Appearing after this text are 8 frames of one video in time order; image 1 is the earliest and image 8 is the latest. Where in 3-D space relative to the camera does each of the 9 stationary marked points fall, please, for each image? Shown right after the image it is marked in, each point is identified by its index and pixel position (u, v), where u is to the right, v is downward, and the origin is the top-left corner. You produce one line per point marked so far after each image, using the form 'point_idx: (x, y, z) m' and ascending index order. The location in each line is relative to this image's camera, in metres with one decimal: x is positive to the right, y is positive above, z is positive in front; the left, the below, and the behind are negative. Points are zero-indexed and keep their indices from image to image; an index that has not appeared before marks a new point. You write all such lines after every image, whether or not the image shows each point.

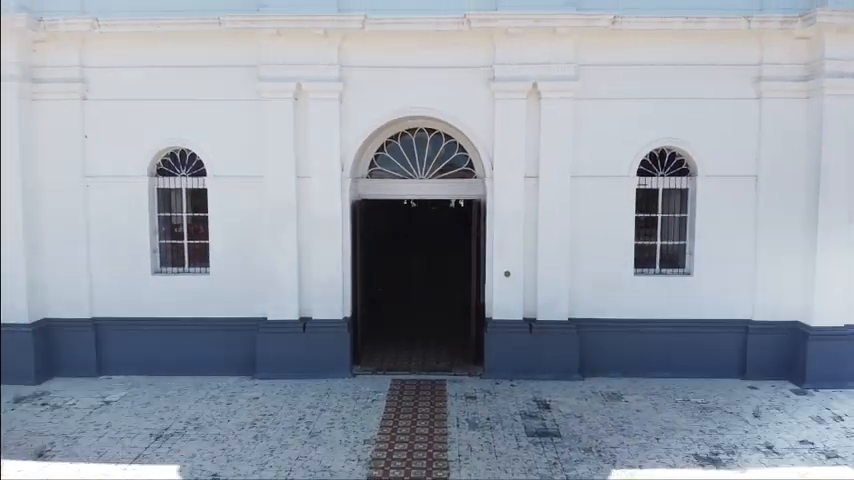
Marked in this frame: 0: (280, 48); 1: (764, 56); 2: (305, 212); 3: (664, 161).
0: (-1.7, +2.2, +7.7) m
1: (+3.8, +2.1, +7.7) m
2: (-1.4, +0.3, +8.0) m
3: (+2.8, +0.9, +8.0) m
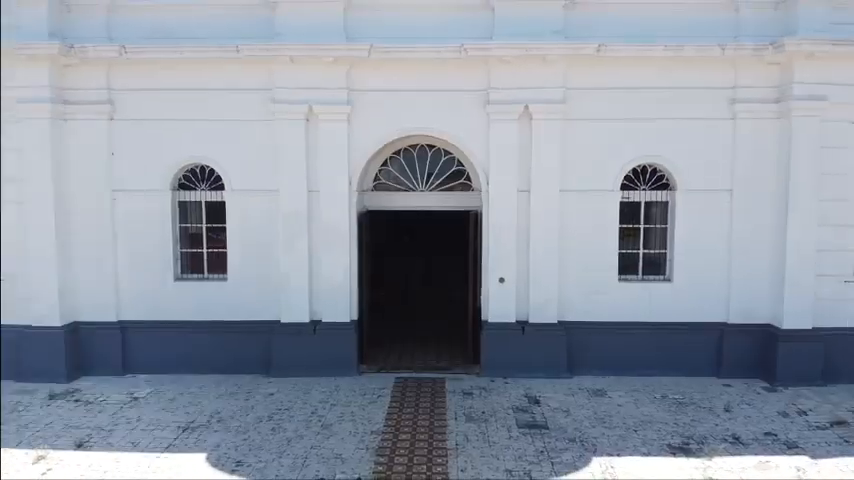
0: (-1.7, +2.1, +8.4) m
1: (+3.9, +2.0, +8.3) m
2: (-1.4, +0.2, +8.7) m
3: (+2.8, +0.8, +8.7) m
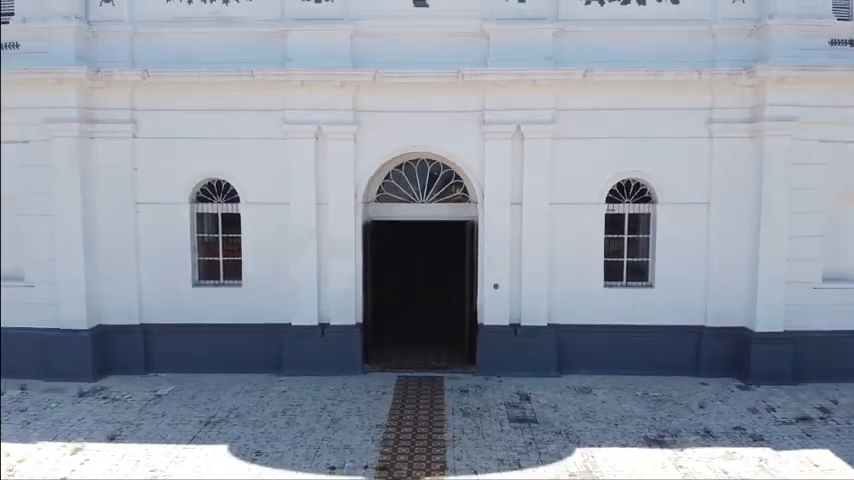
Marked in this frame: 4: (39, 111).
0: (-1.7, +1.9, +9.1) m
1: (+3.9, +1.8, +9.0) m
2: (-1.4, +0.1, +9.4) m
3: (+2.8, +0.7, +9.4) m
4: (-5.2, +1.7, +9.1) m
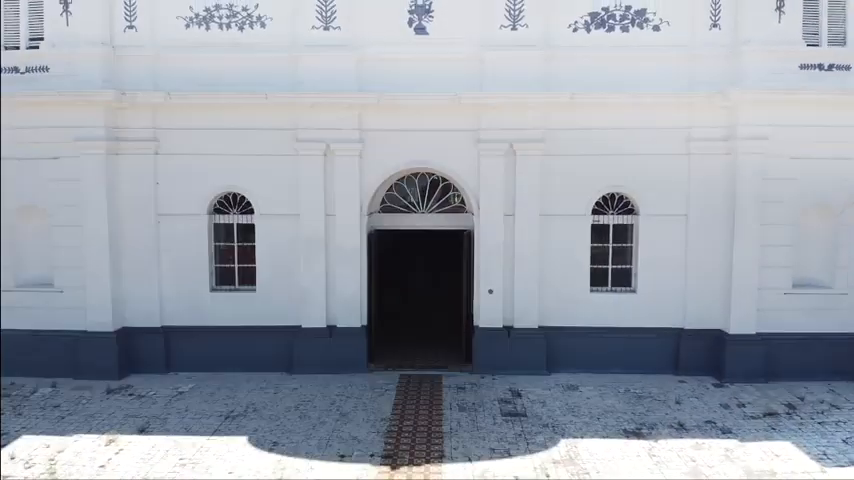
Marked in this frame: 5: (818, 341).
0: (-1.7, +1.8, +9.8) m
1: (+3.9, +1.7, +9.8) m
2: (-1.4, 0.0, +10.1) m
3: (+2.8, +0.6, +10.1) m
4: (-5.2, +1.6, +9.9) m
5: (+5.8, -1.5, +9.9) m
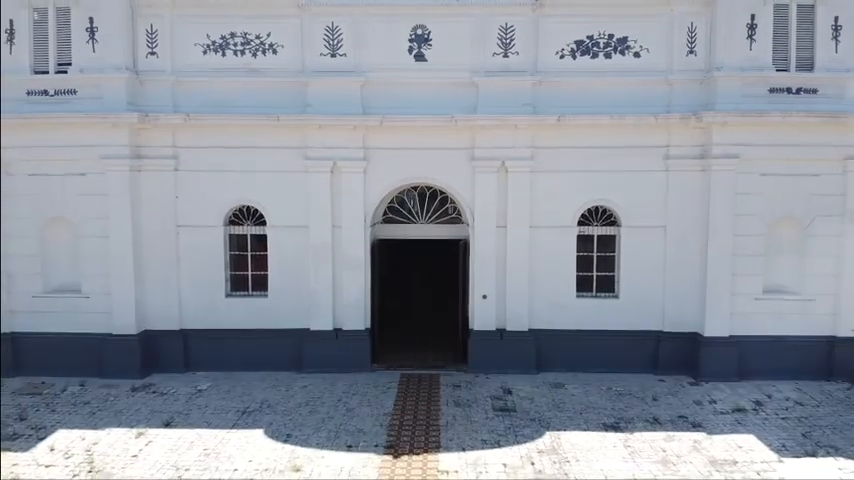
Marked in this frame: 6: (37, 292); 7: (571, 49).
0: (-1.7, +1.6, +10.7) m
1: (+3.8, +1.6, +10.6) m
2: (-1.4, -0.2, +11.0) m
3: (+2.8, +0.4, +11.0) m
4: (-5.3, +1.5, +10.7) m
5: (+5.8, -1.6, +10.8) m
6: (-6.4, -0.8, +11.1) m
7: (+2.3, +3.0, +10.6) m
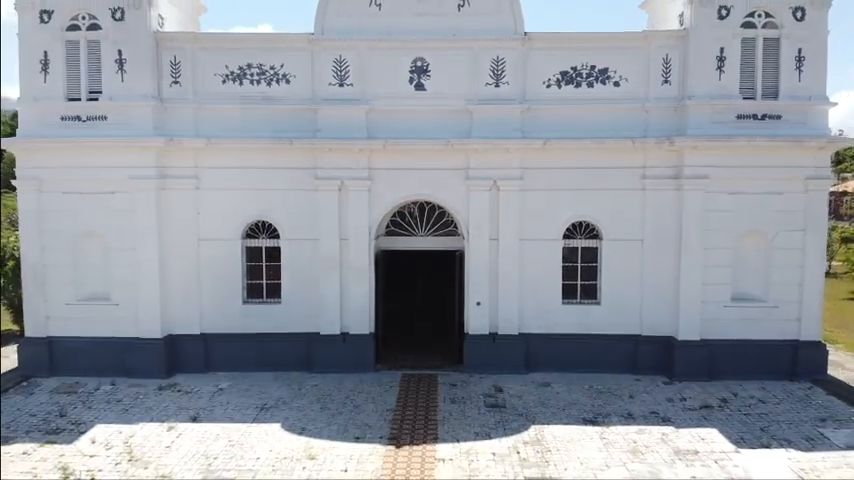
0: (-1.7, +1.4, +11.7) m
1: (+3.8, +1.3, +11.7) m
2: (-1.5, -0.4, +12.0) m
3: (+2.8, +0.2, +12.0) m
4: (-5.3, +1.2, +11.8) m
5: (+5.8, -1.9, +11.9) m
6: (-6.4, -1.1, +12.1) m
7: (+2.2, +2.8, +11.7) m
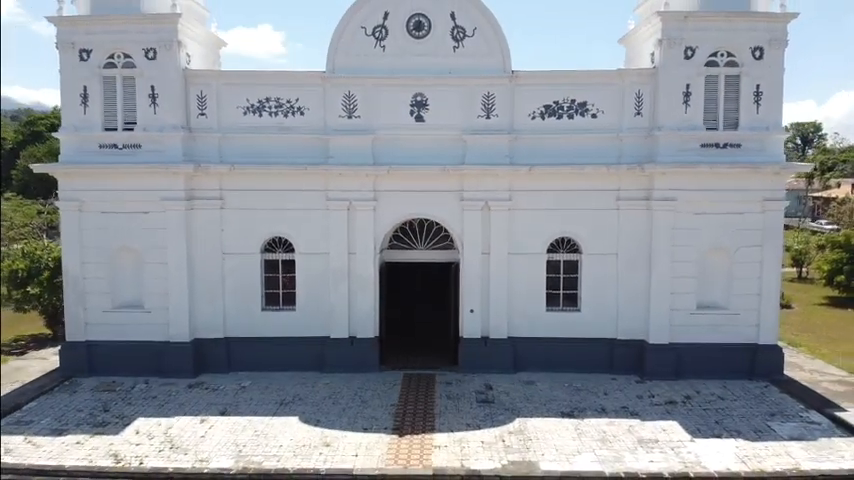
0: (-1.7, +1.1, +13.2) m
1: (+3.8, +1.1, +13.2) m
2: (-1.5, -0.7, +13.5) m
3: (+2.7, -0.1, +13.5) m
4: (-5.3, +0.9, +13.2) m
5: (+5.7, -2.1, +13.3) m
6: (-6.5, -1.4, +13.6) m
7: (+2.2, +2.5, +13.2) m
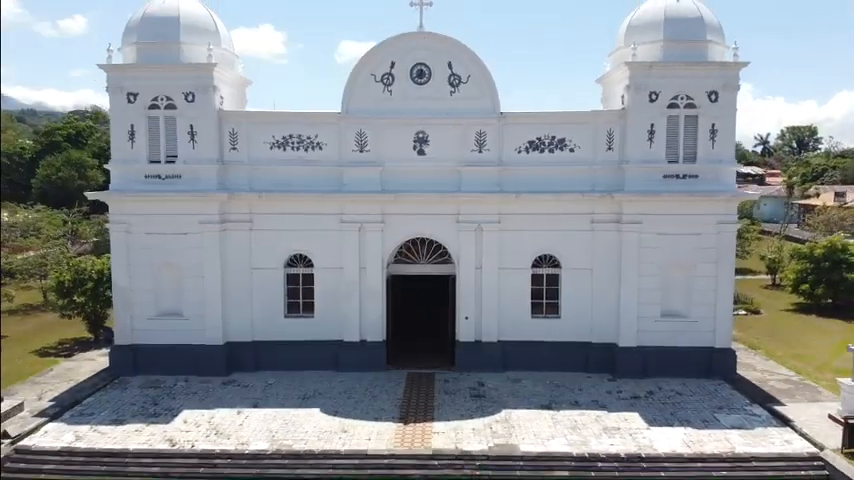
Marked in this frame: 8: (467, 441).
0: (-1.7, +0.8, +15.3) m
1: (+3.8, +0.7, +15.3) m
2: (-1.5, -1.1, +15.6) m
3: (+2.8, -0.5, +15.6) m
4: (-5.3, +0.6, +15.4) m
5: (+5.8, -2.5, +15.4) m
6: (-6.4, -1.7, +15.7) m
7: (+2.2, +2.1, +15.3) m
8: (+0.7, -3.5, +11.8) m
